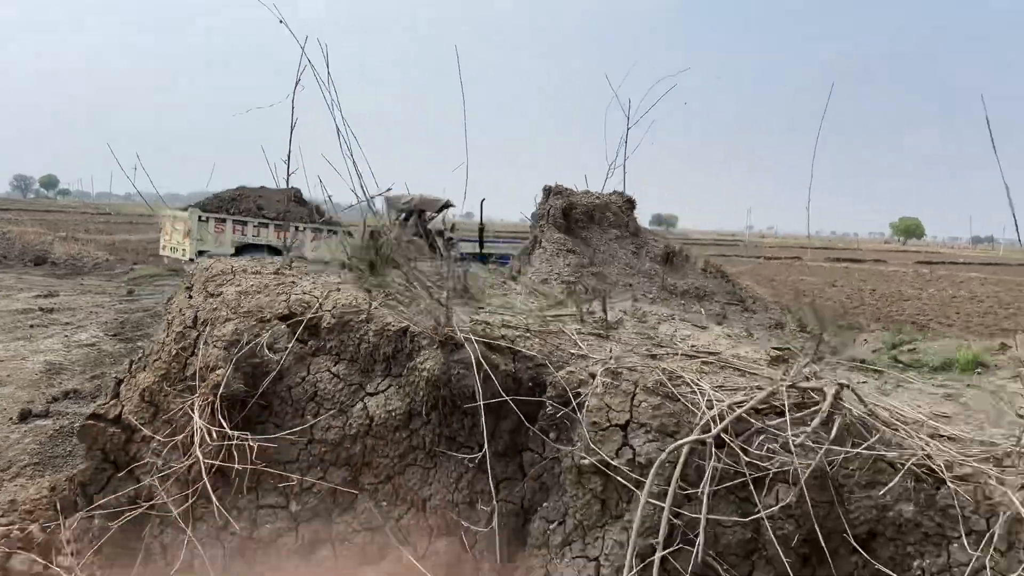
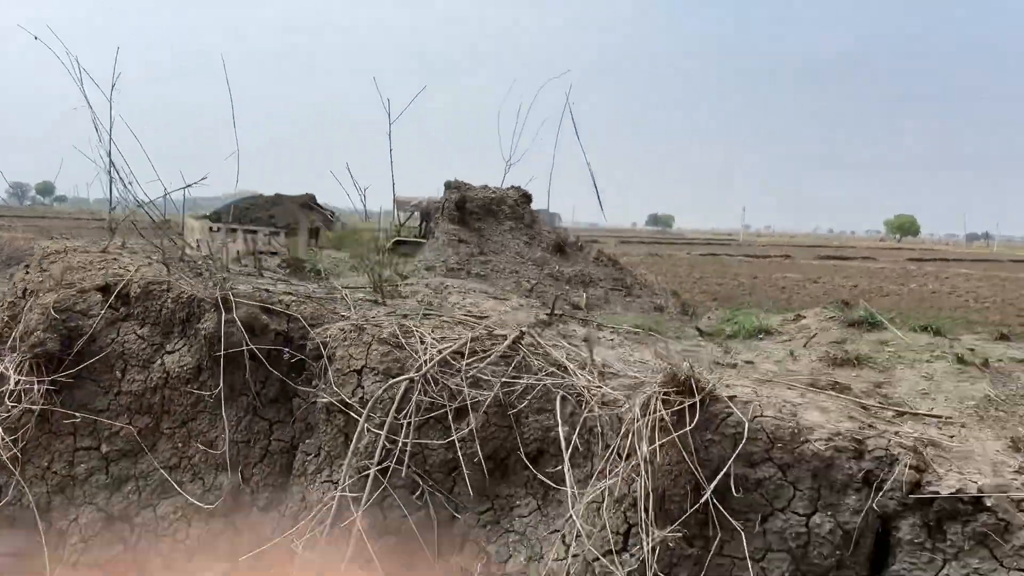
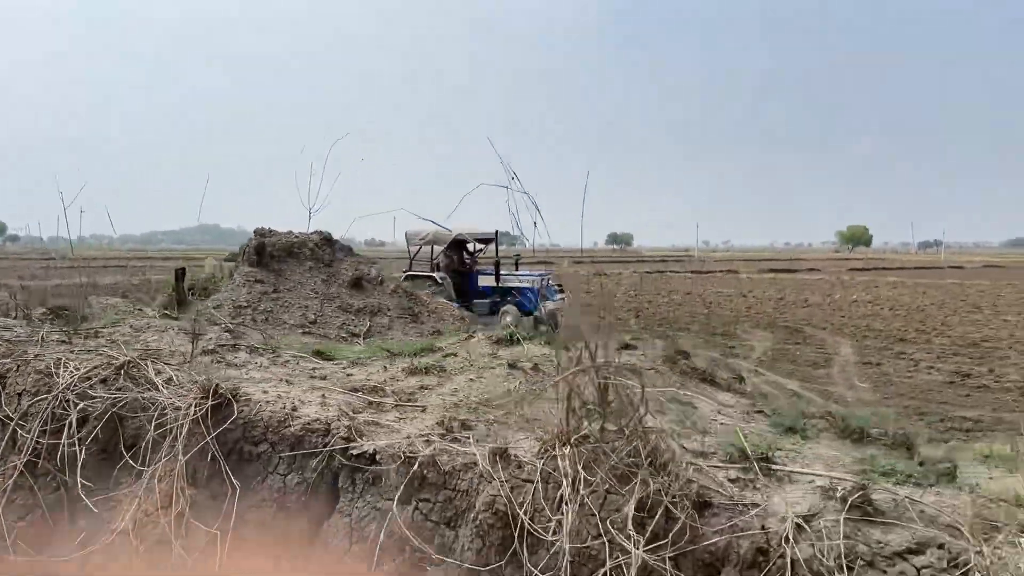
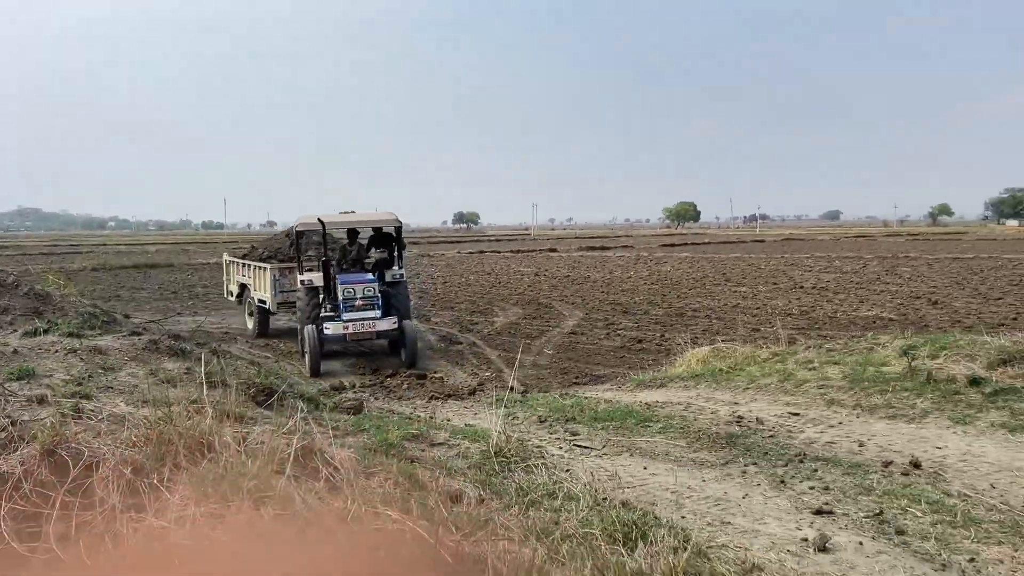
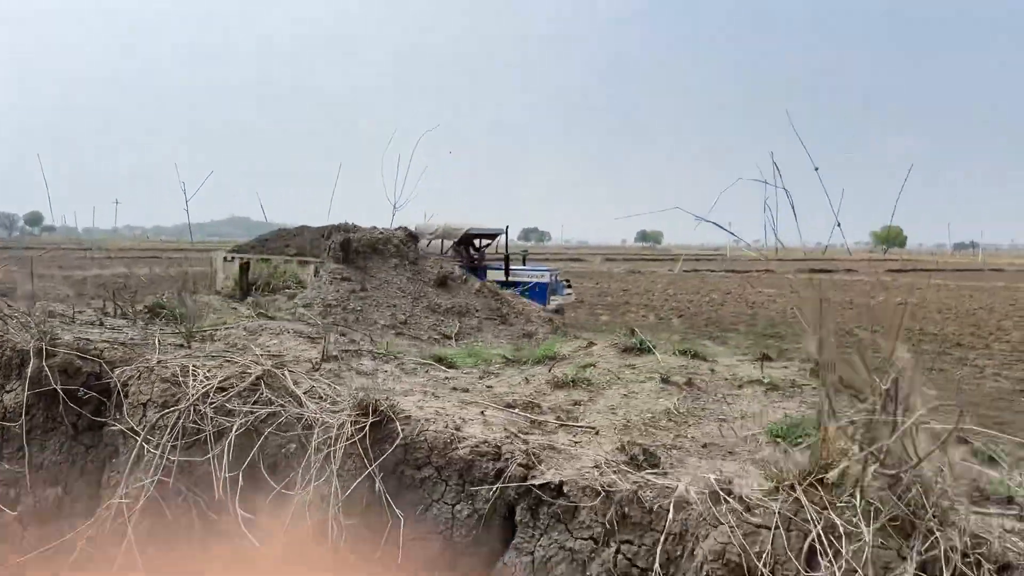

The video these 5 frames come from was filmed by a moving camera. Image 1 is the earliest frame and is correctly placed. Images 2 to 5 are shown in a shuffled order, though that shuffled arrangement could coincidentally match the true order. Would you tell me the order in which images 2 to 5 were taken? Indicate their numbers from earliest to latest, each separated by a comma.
2, 5, 3, 4
